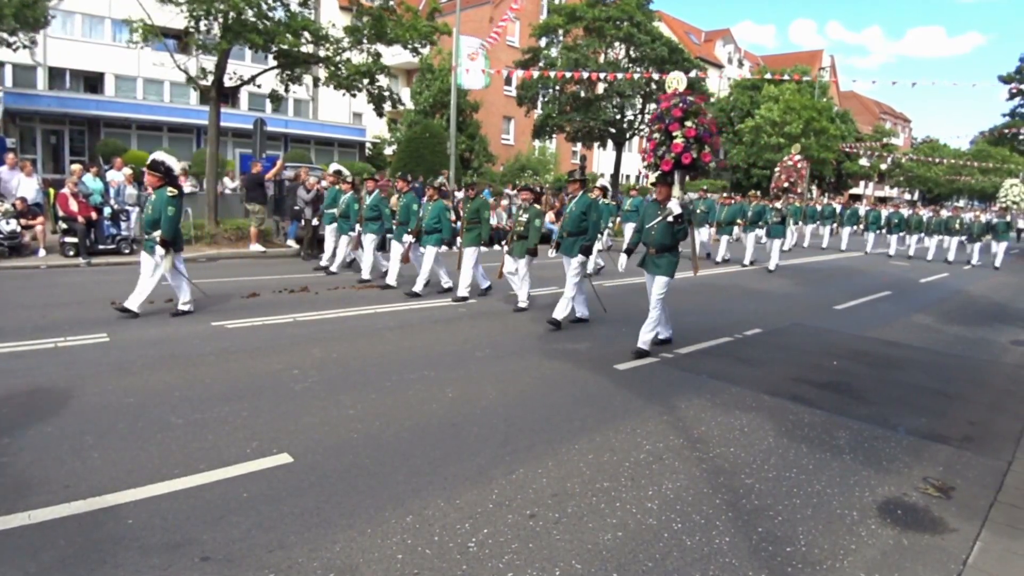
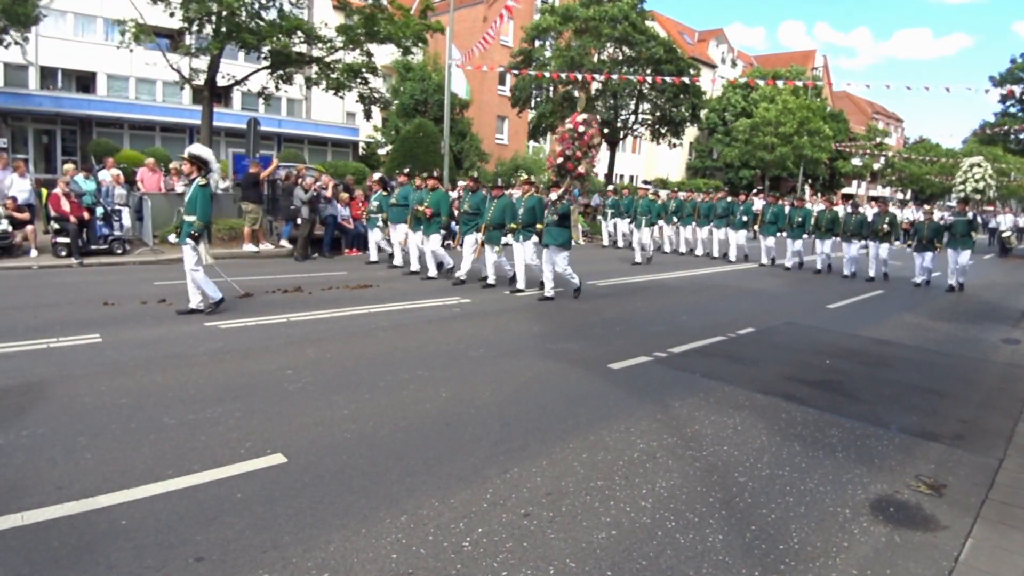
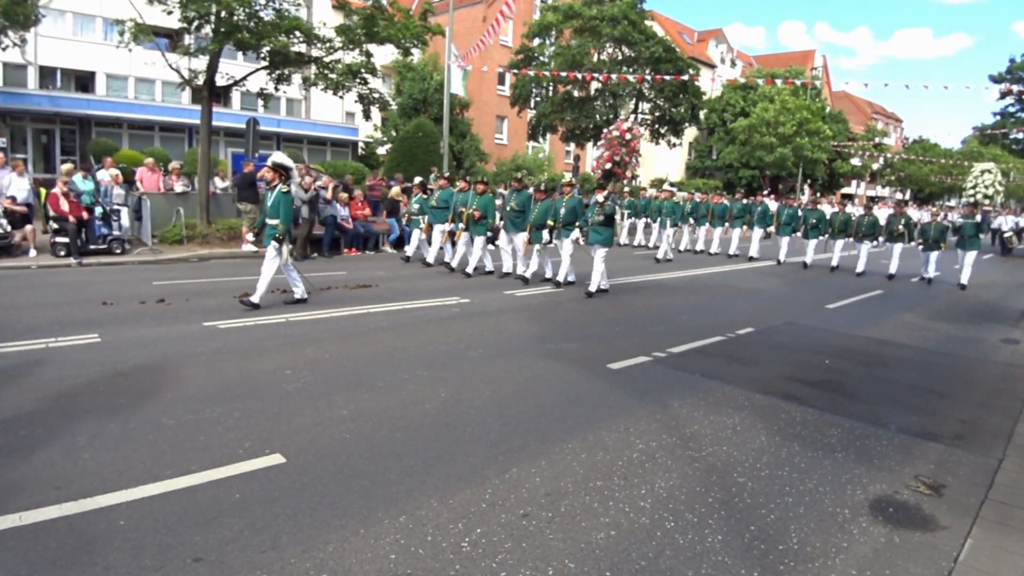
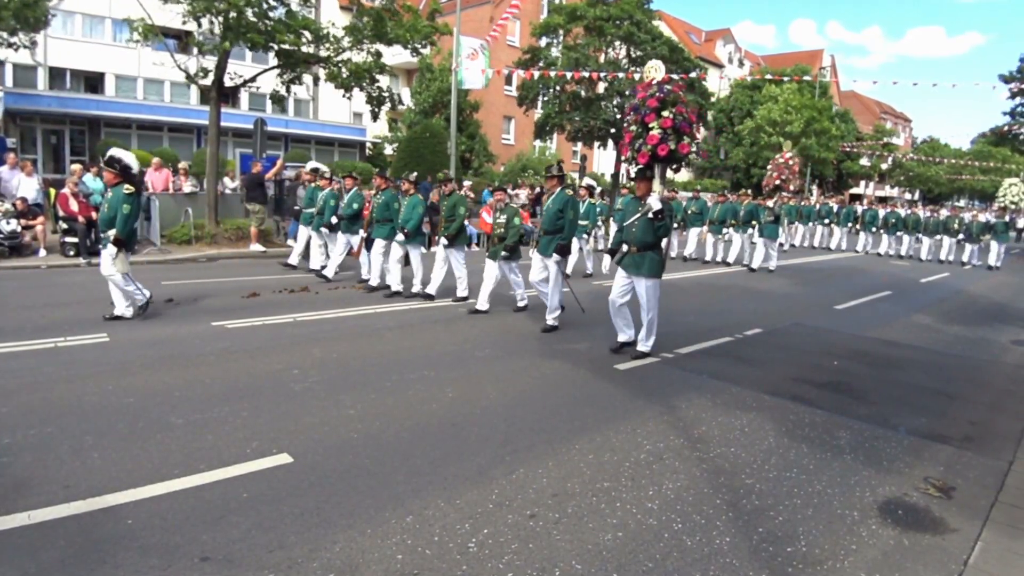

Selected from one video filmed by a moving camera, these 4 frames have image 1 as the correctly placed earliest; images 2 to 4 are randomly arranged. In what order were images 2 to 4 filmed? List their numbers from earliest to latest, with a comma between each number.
4, 3, 2
